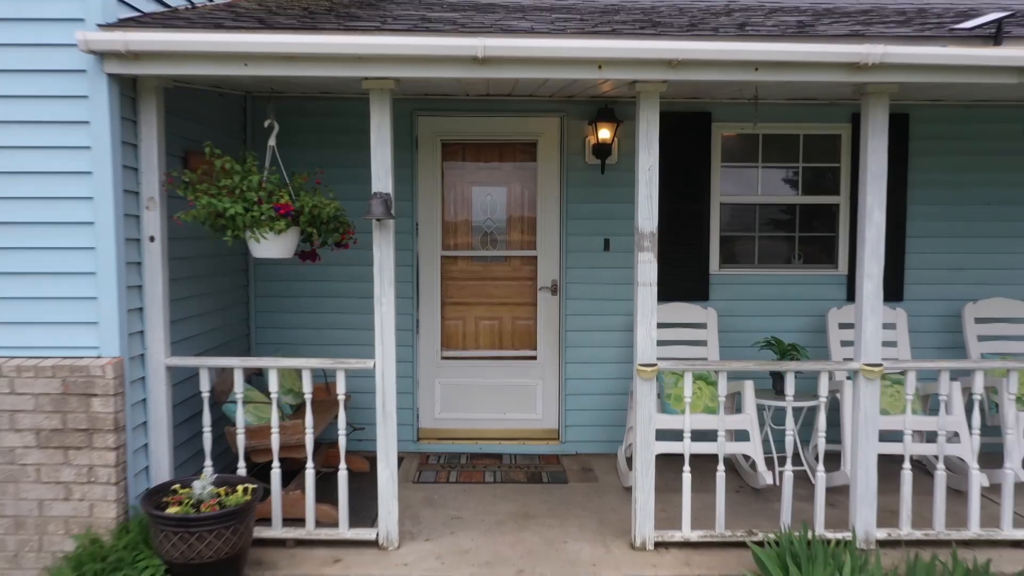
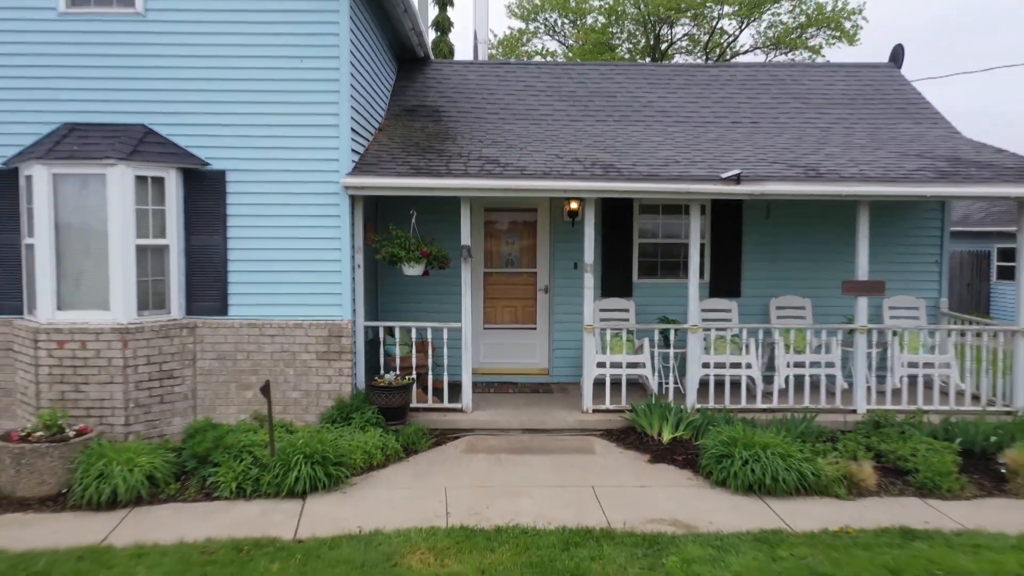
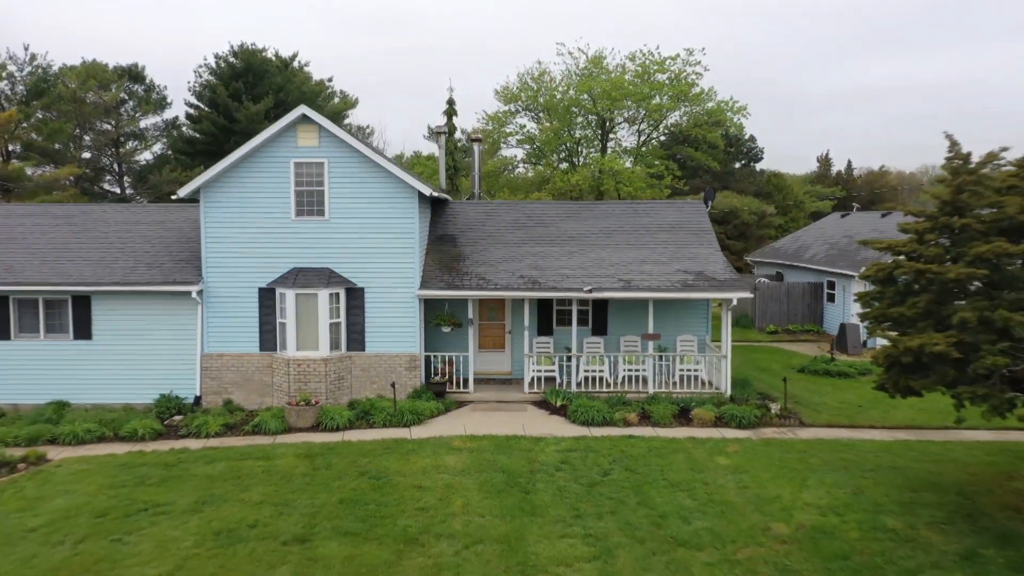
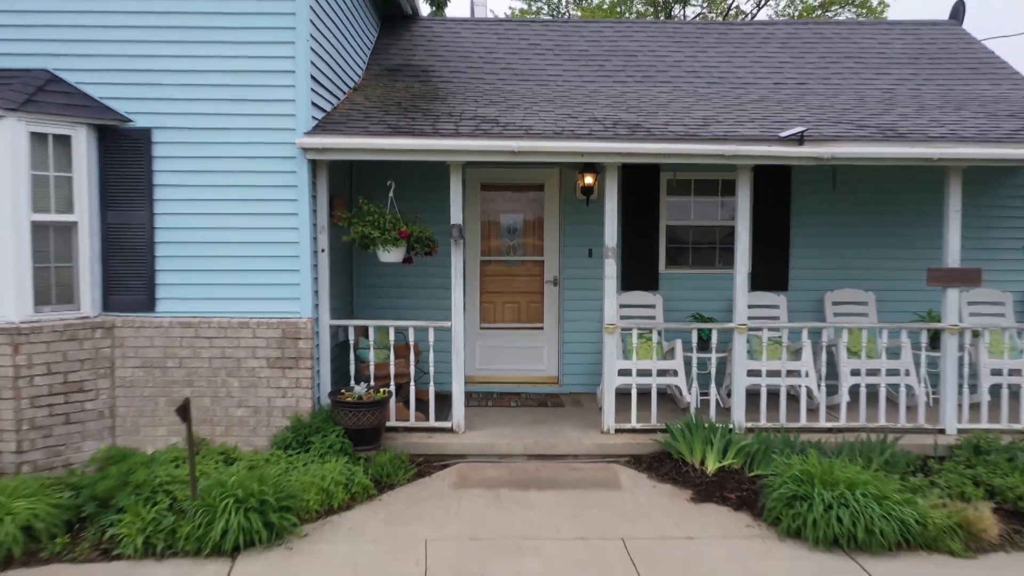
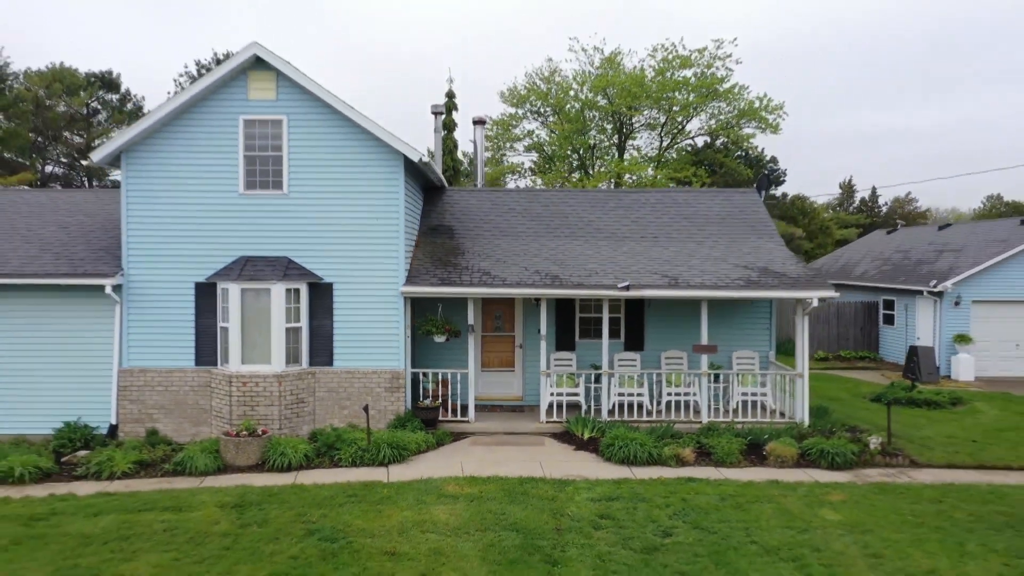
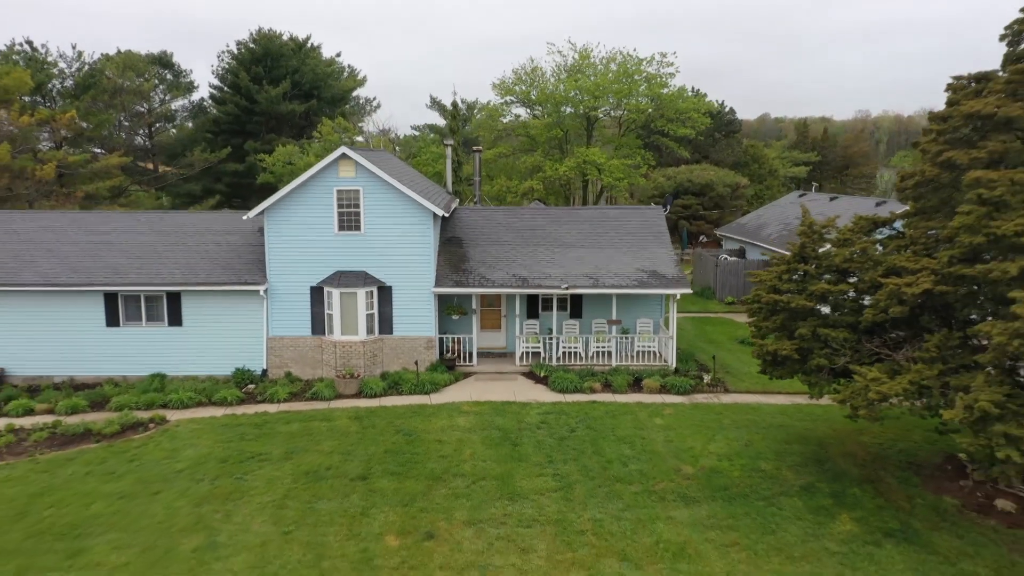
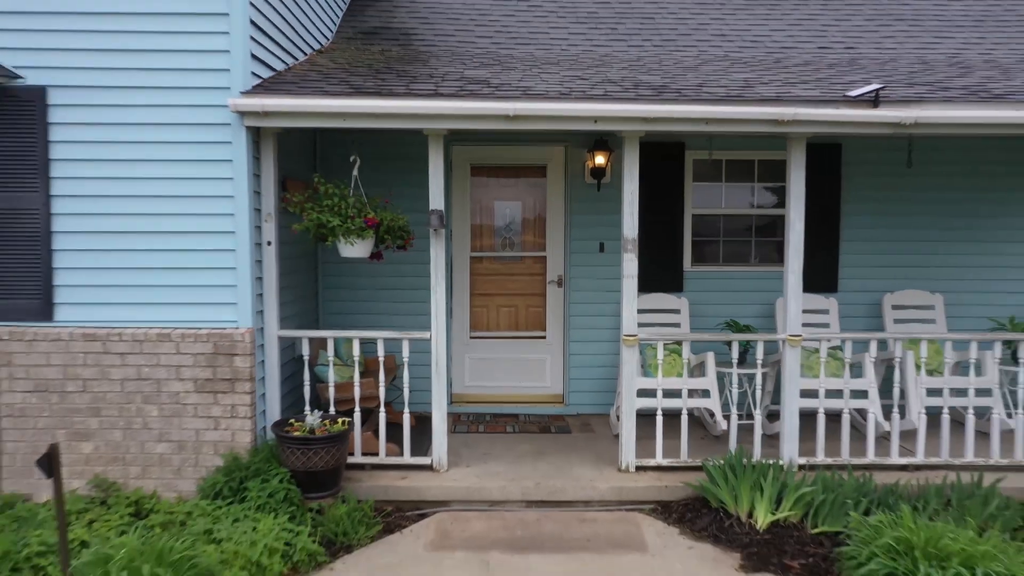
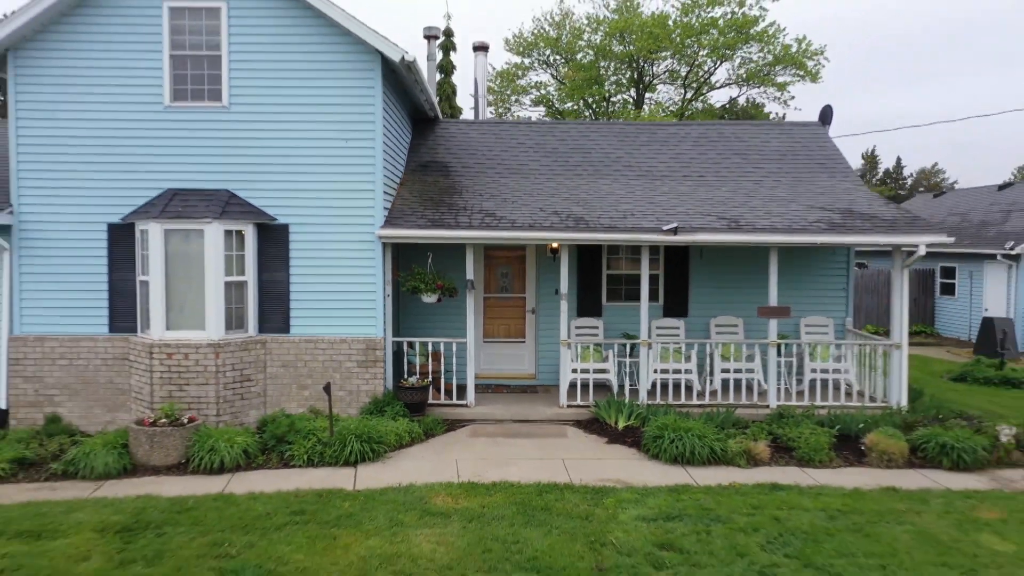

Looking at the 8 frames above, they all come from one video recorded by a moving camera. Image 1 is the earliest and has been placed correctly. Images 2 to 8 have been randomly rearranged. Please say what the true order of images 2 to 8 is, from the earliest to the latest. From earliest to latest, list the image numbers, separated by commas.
7, 4, 2, 8, 5, 3, 6
